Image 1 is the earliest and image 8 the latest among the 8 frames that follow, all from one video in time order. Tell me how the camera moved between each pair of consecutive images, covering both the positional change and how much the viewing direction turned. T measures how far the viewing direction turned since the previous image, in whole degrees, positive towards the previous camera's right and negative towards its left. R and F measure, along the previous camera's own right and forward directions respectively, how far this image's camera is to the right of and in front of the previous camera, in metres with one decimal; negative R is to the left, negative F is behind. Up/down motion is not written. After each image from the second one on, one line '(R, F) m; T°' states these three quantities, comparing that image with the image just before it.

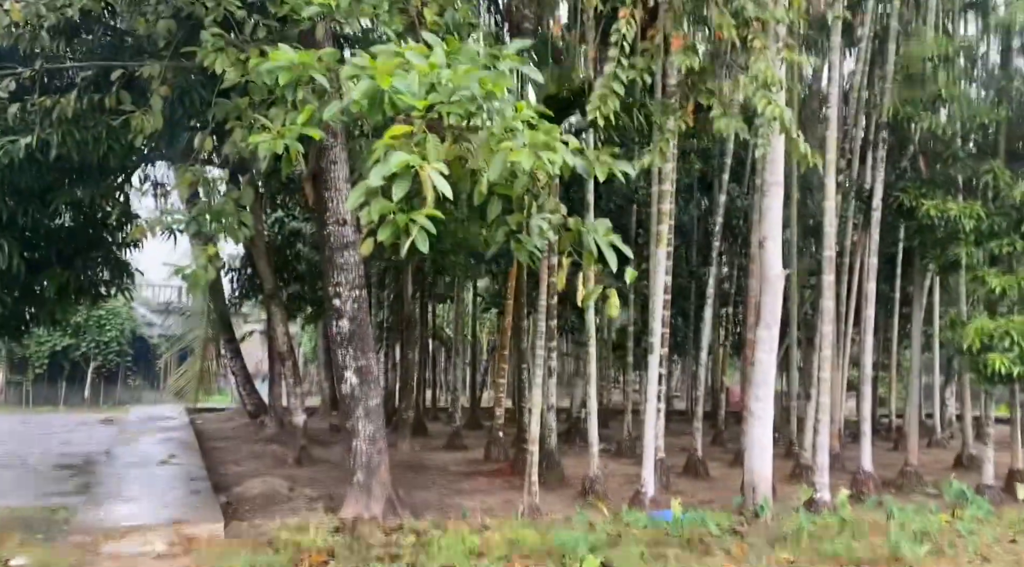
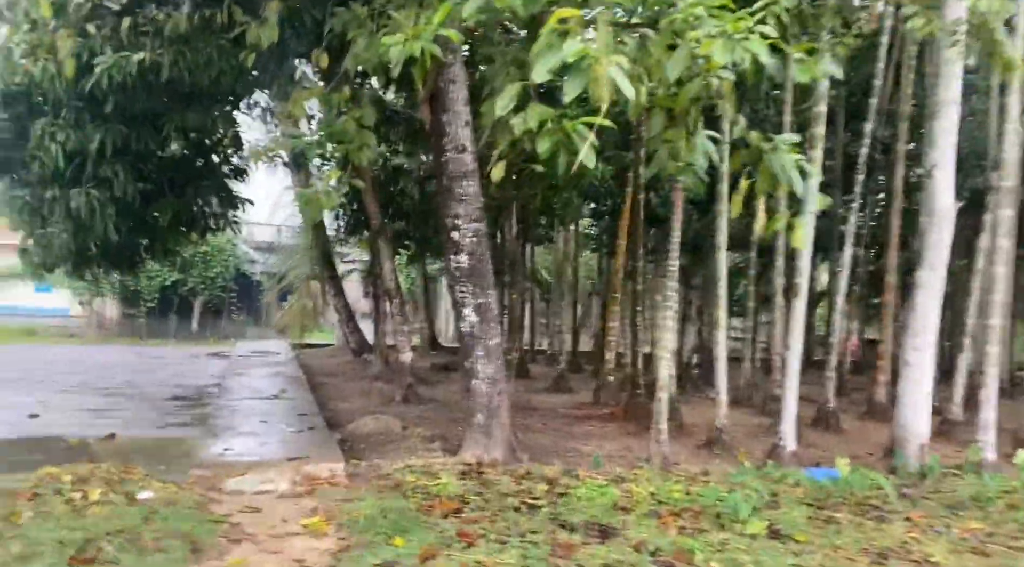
(-0.3, +0.5) m; -6°
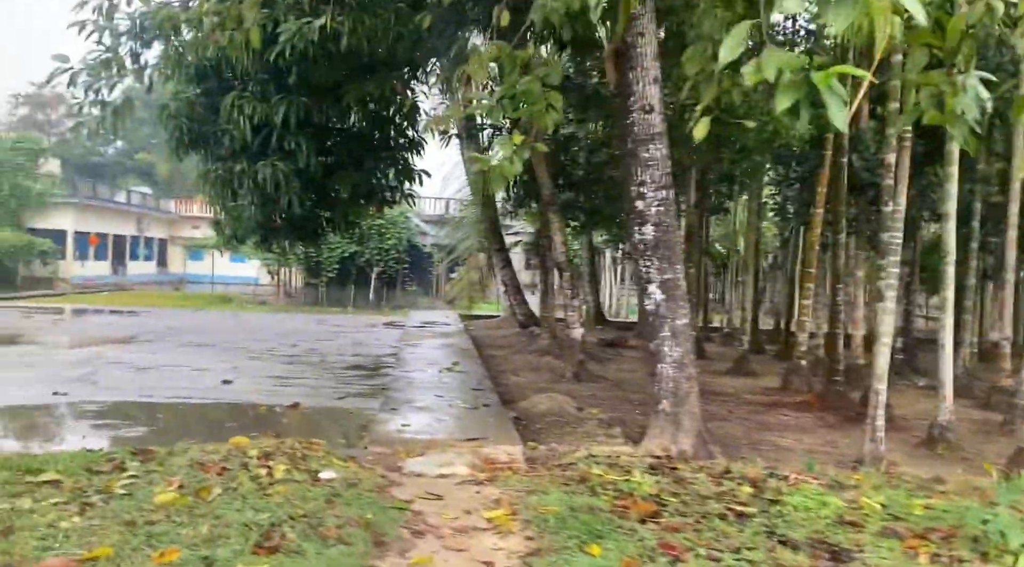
(-0.2, +0.4) m; -11°
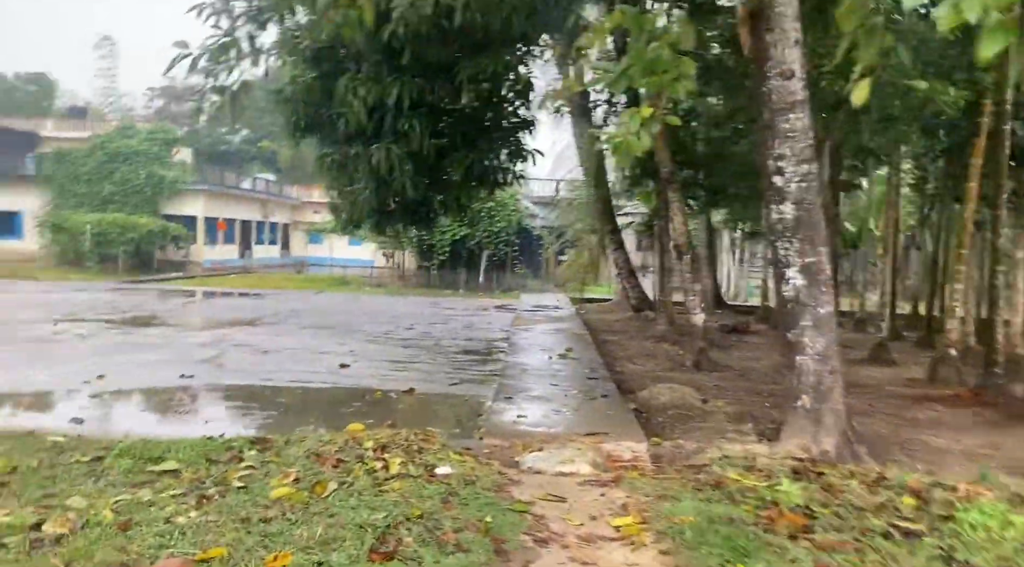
(-0.1, +0.3) m; -7°
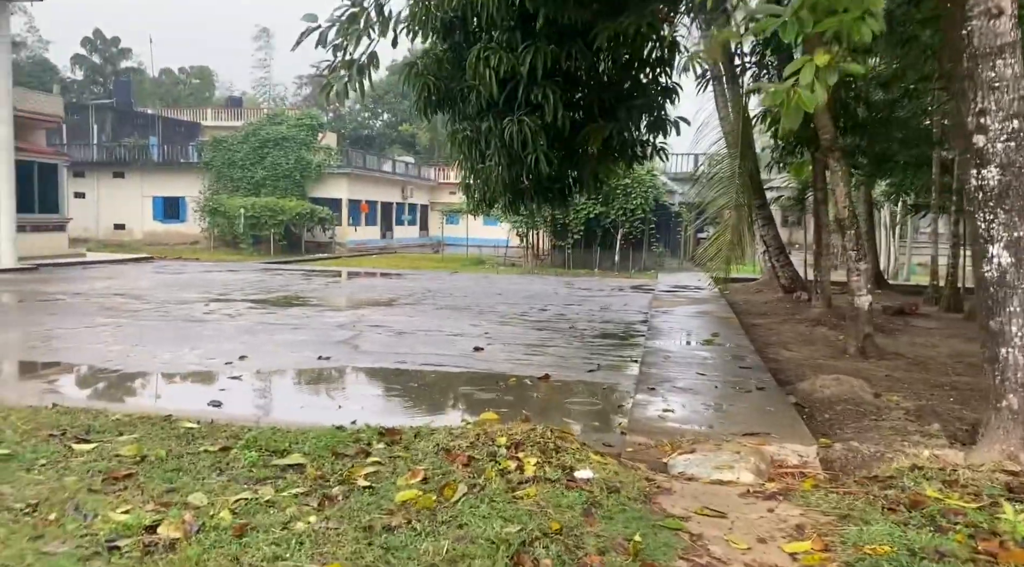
(-0.1, +0.5) m; -9°
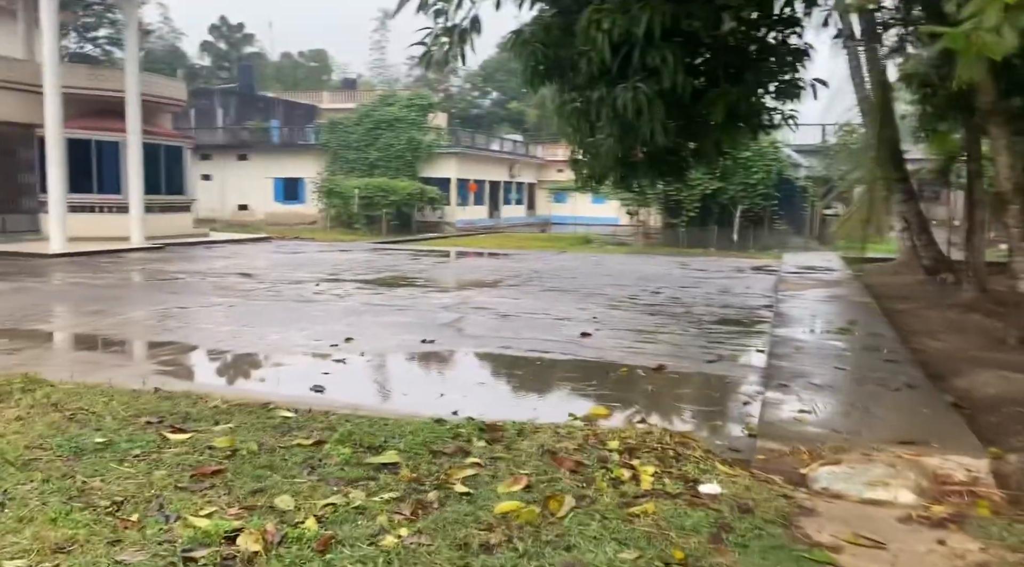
(0.0, +0.5) m; -7°
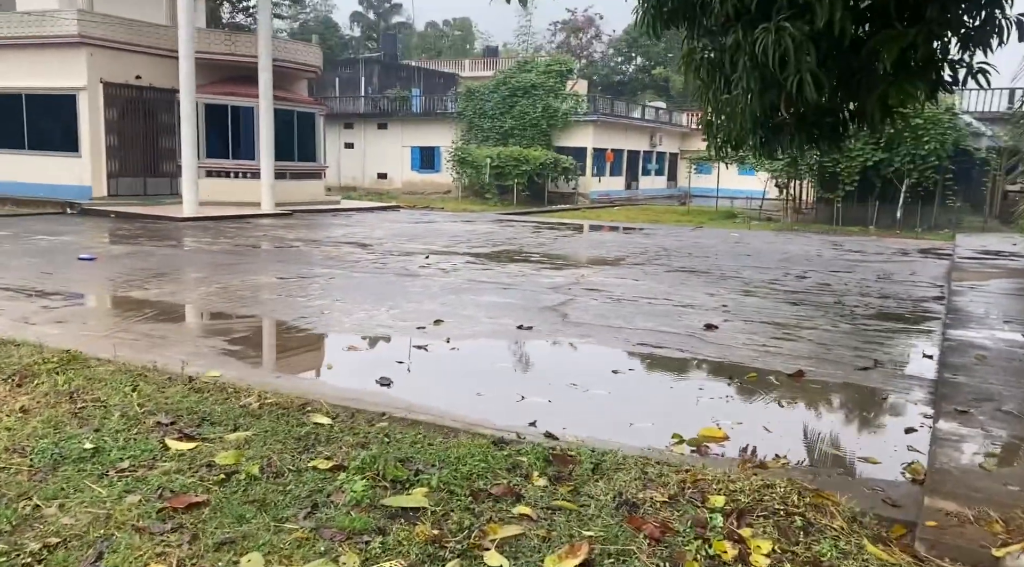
(+0.2, +1.1) m; -9°
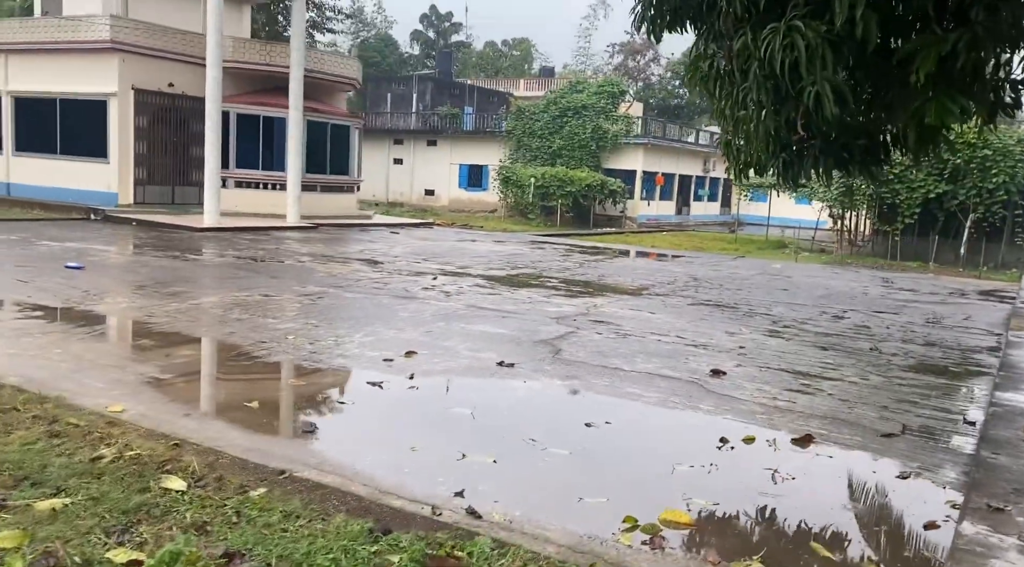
(+0.6, +0.9) m; -4°
